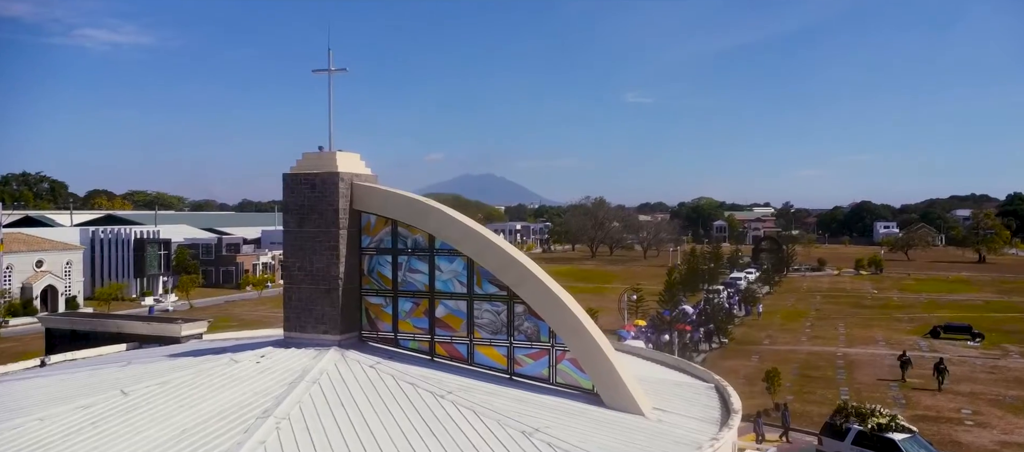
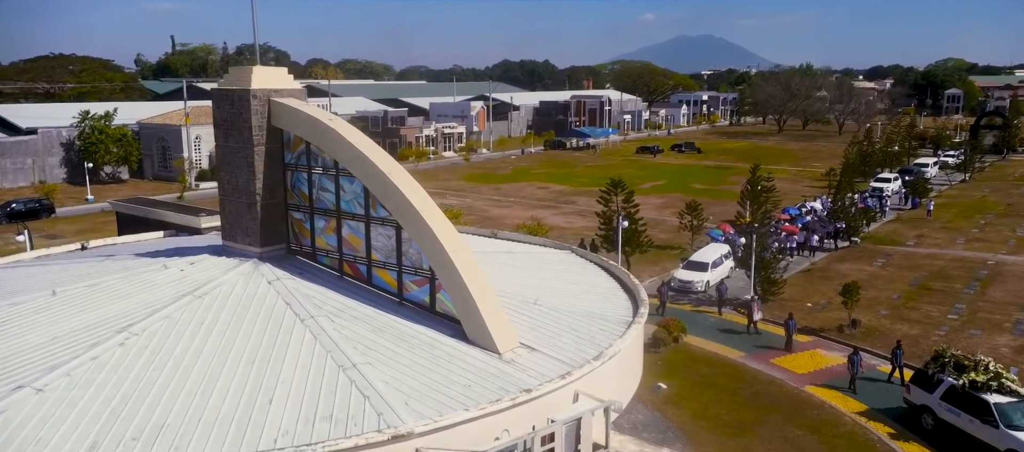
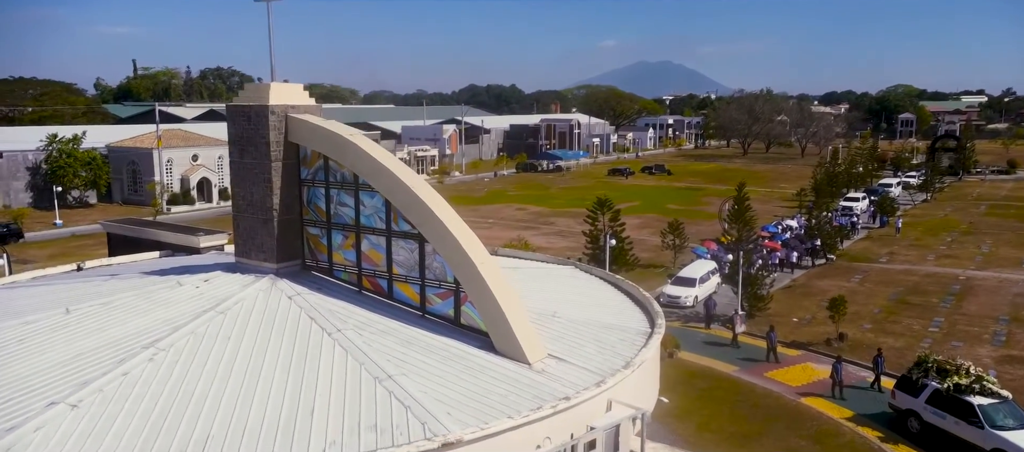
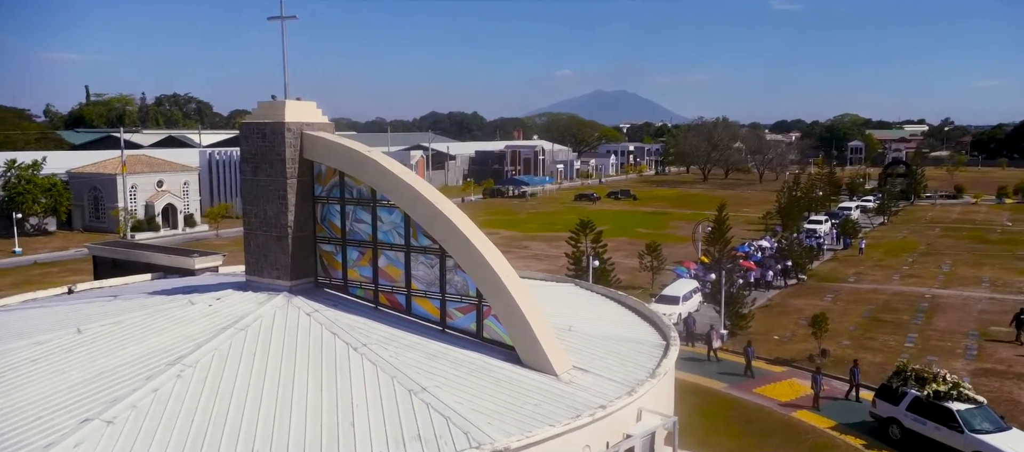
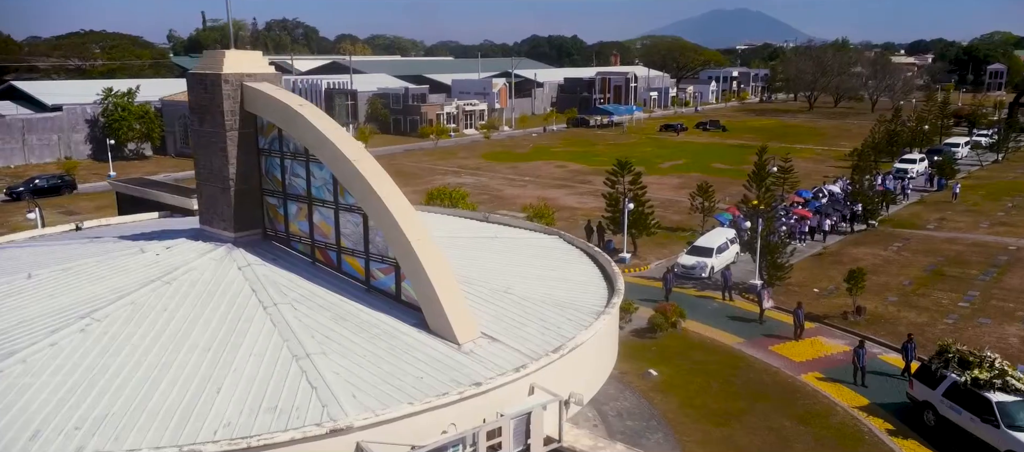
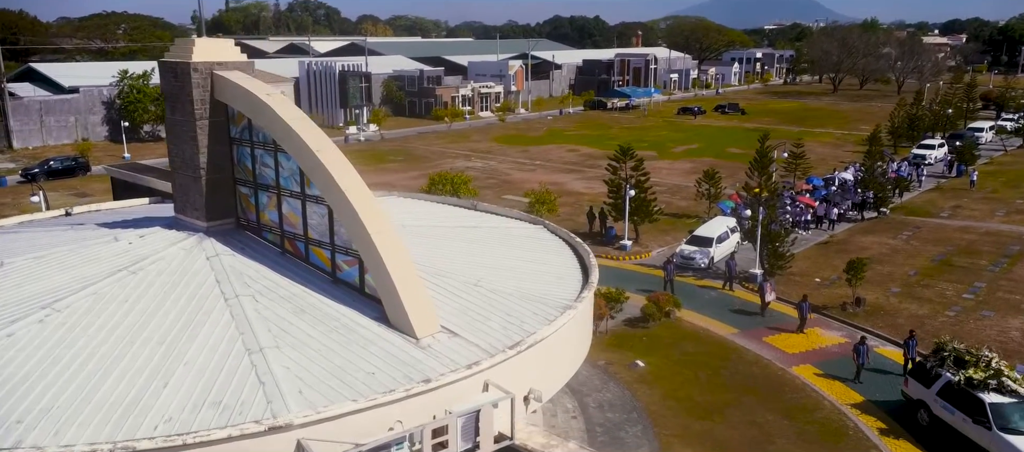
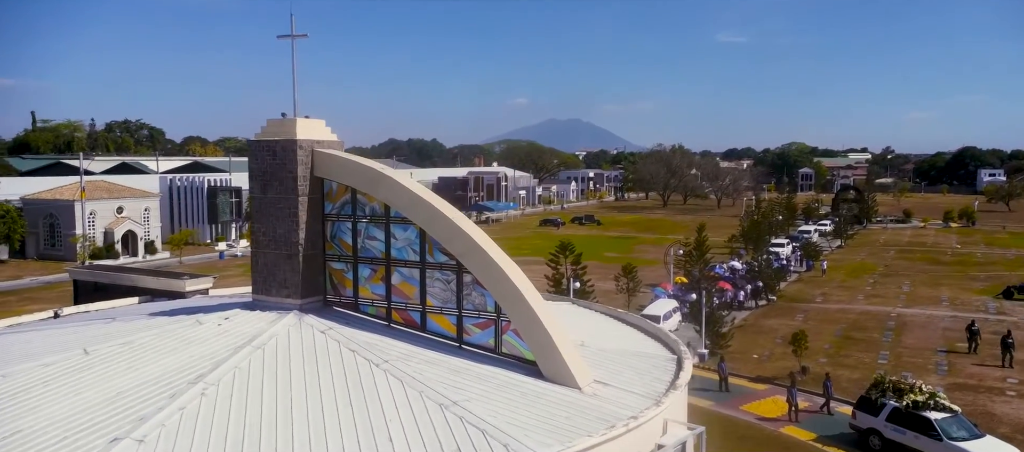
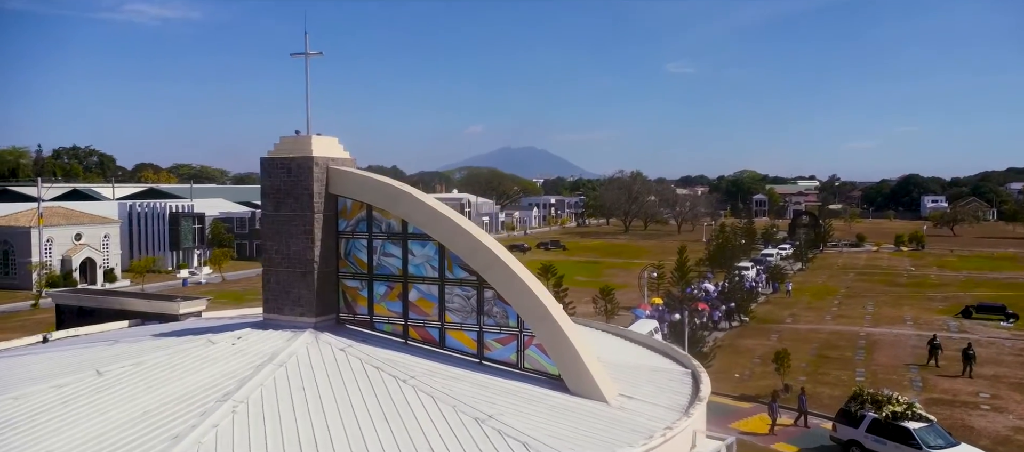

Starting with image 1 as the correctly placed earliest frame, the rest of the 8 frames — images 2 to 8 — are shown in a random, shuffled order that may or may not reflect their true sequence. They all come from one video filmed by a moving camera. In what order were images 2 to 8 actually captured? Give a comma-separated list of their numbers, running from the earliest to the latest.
8, 7, 4, 3, 2, 5, 6
